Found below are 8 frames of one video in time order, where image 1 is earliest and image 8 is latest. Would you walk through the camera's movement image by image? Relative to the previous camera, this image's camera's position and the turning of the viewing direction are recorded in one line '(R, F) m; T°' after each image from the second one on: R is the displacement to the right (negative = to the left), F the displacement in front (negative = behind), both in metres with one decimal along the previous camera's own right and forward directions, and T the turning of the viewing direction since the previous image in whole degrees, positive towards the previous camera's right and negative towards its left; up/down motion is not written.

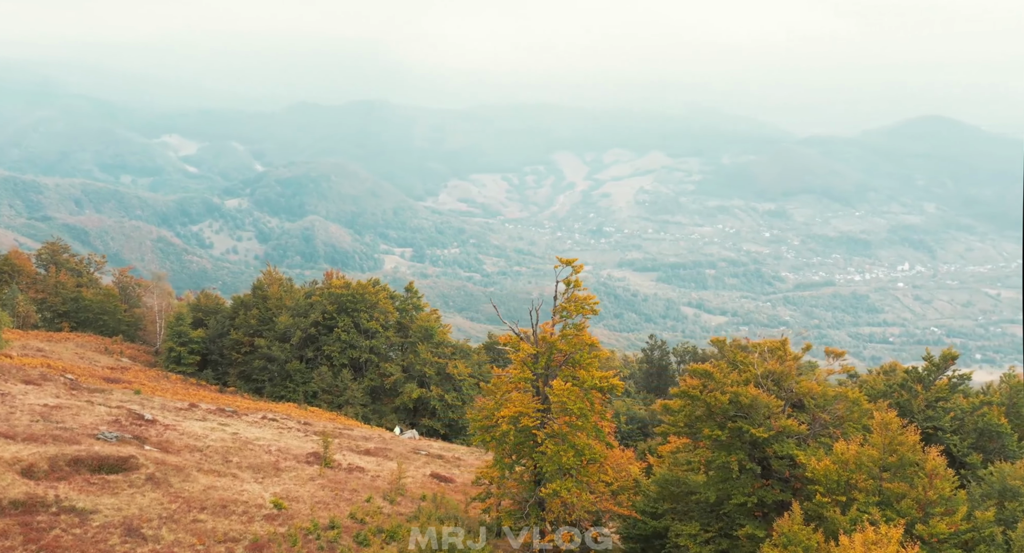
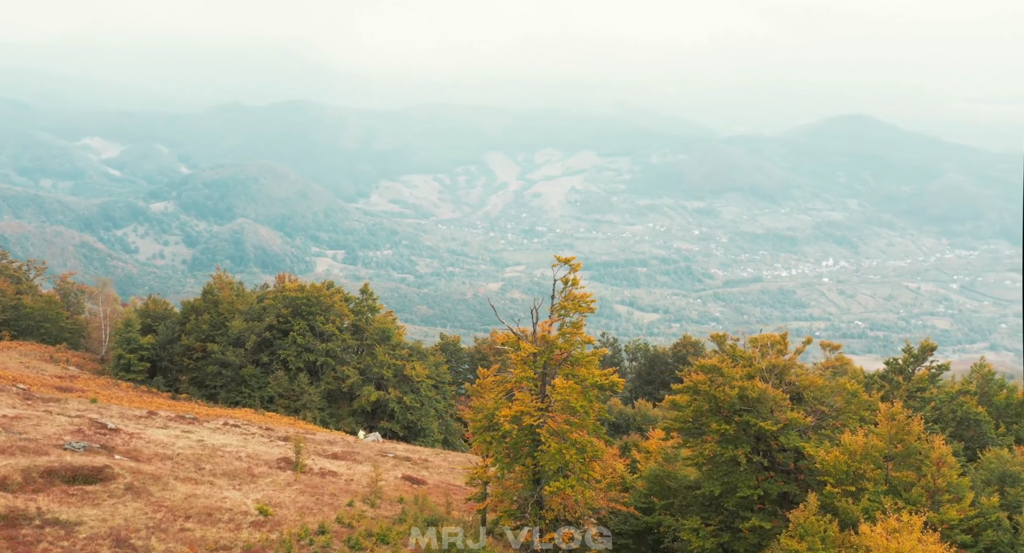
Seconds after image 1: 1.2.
(-1.7, +0.1) m; +3°
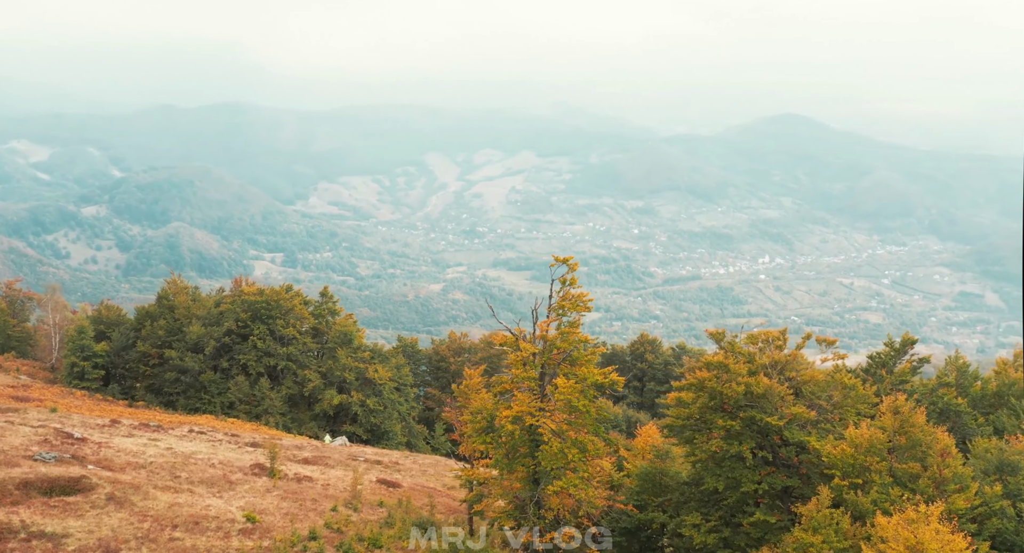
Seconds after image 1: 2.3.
(-1.5, +0.1) m; +3°
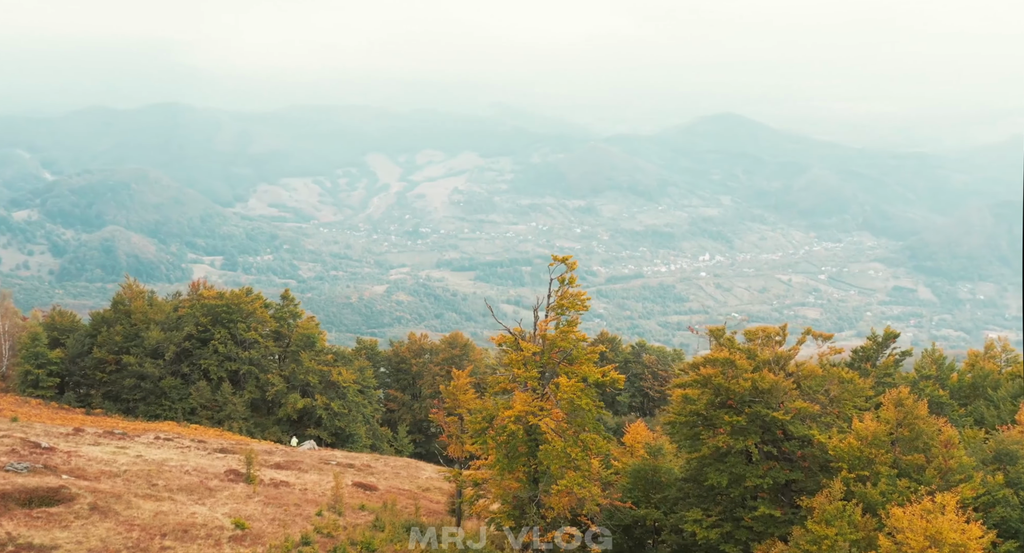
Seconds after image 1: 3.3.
(-1.5, +0.1) m; +3°
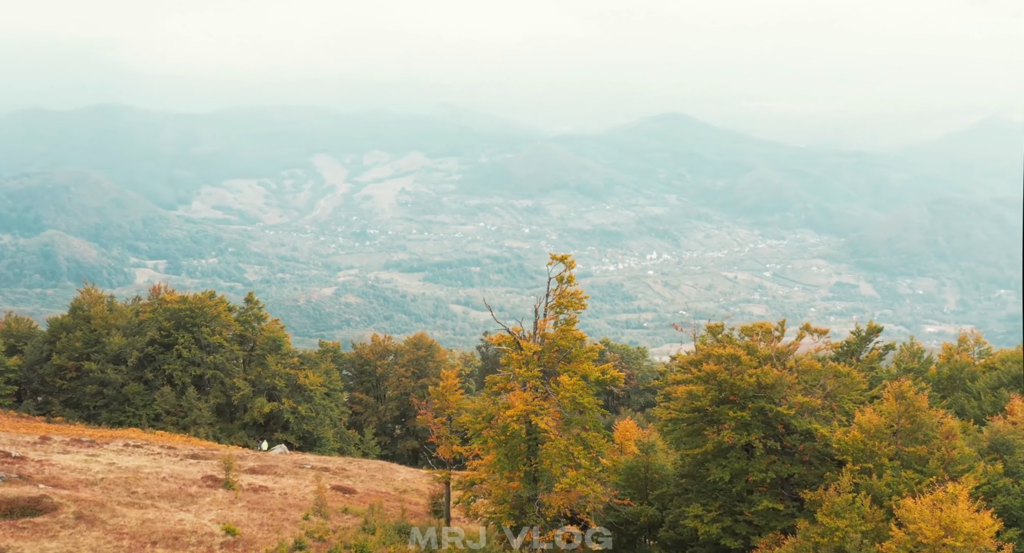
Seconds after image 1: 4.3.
(-1.3, 0.0) m; +2°
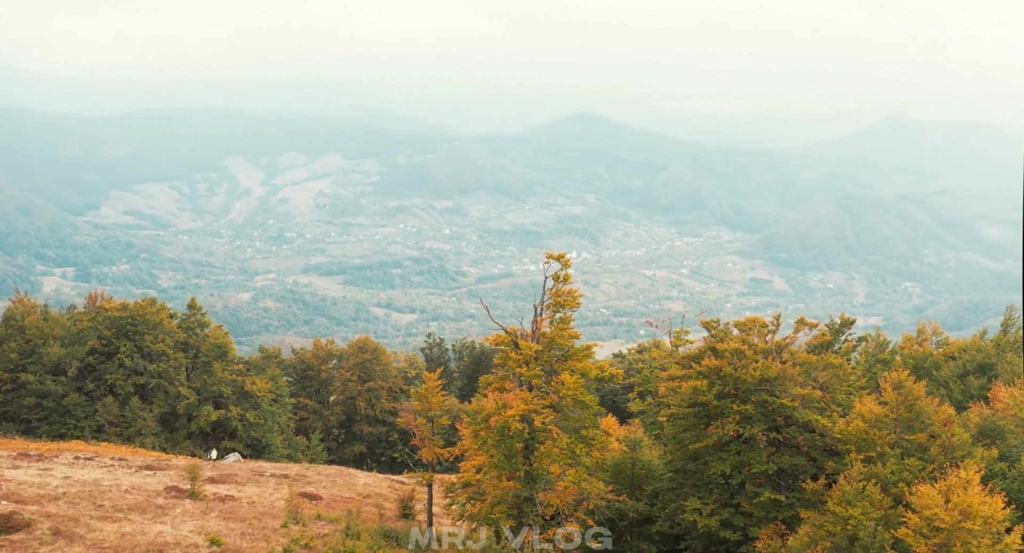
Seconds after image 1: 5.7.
(-2.0, +0.1) m; +4°
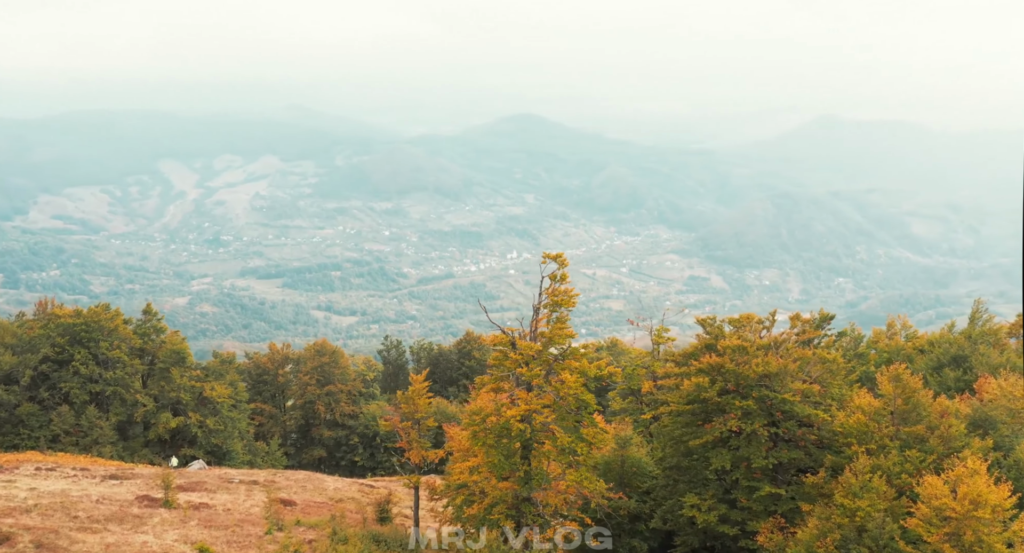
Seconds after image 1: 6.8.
(-1.5, 0.0) m; +3°
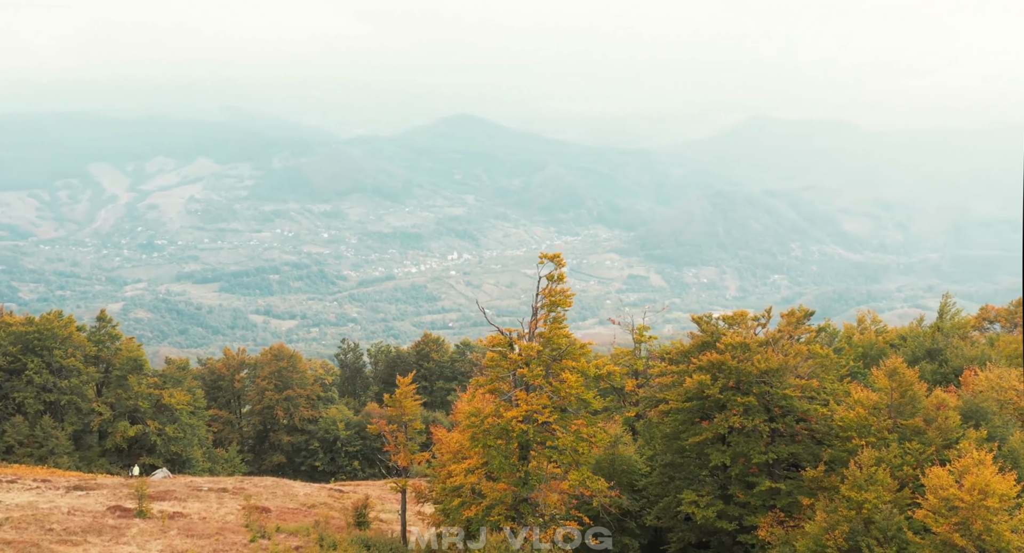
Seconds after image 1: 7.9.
(-1.5, 0.0) m; +3°
